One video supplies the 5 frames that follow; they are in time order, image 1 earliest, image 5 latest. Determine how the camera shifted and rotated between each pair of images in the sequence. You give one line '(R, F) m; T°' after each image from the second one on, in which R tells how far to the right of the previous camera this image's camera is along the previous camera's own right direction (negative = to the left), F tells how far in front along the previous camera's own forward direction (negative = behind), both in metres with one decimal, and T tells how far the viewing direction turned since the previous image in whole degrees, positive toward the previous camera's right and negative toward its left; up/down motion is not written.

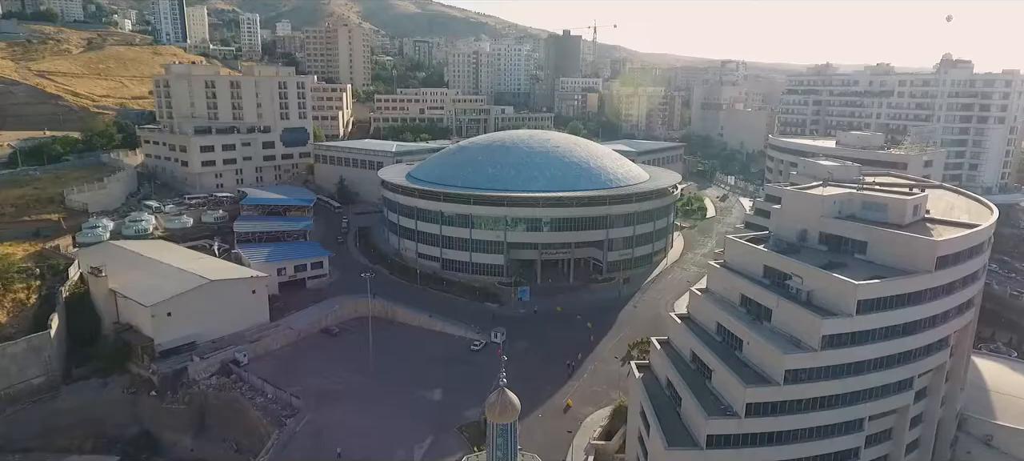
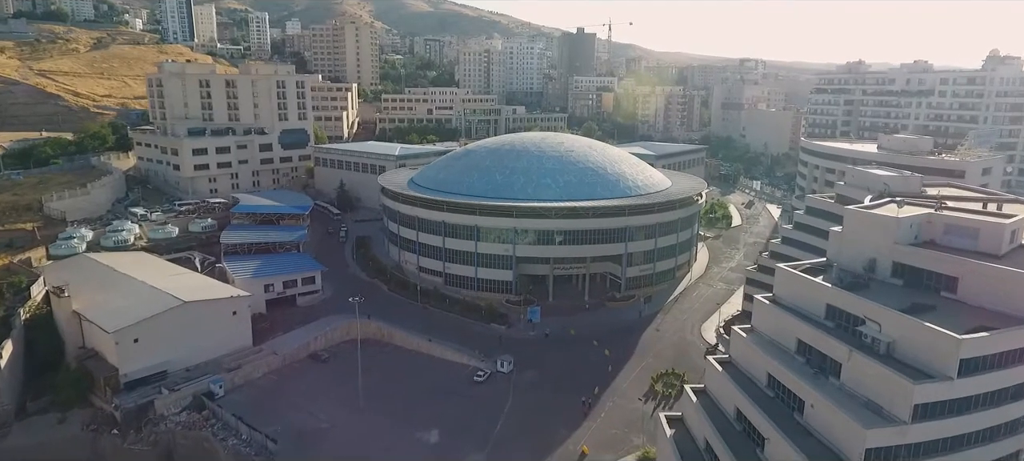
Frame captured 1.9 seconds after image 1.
(+0.3, +5.6) m; -1°
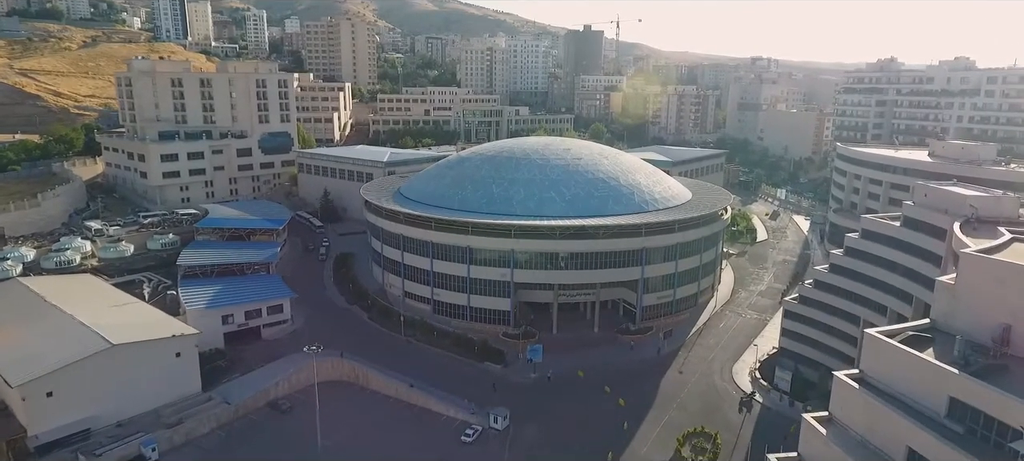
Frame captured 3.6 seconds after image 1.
(+0.6, +7.9) m; -1°
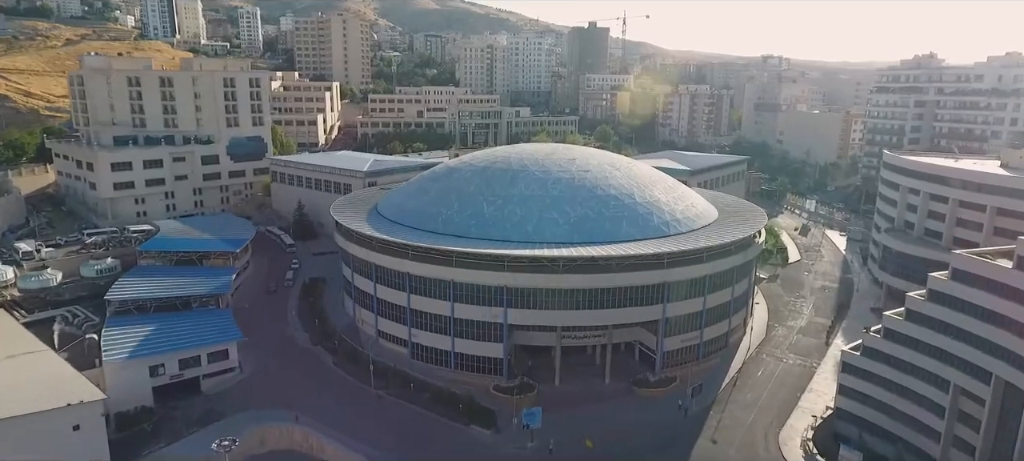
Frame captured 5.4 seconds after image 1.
(+0.7, +8.9) m; 0°
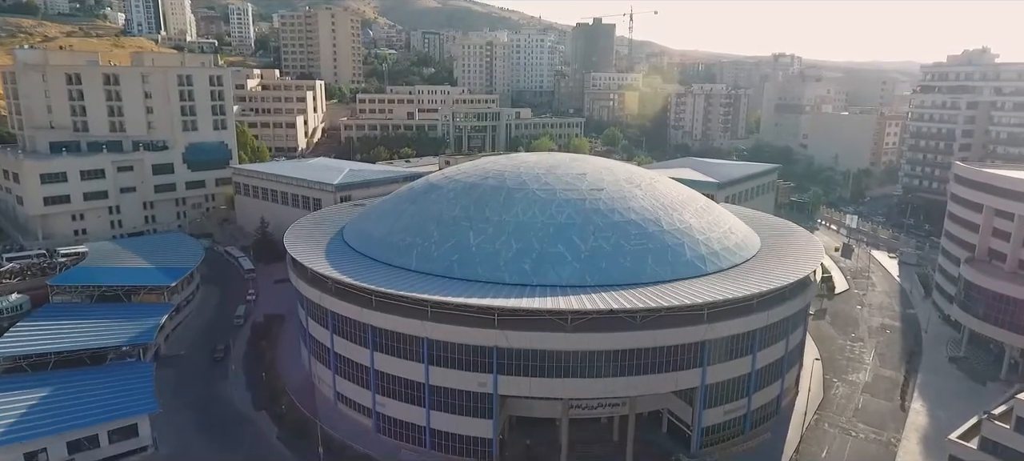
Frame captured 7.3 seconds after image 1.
(+0.5, +9.6) m; 0°
